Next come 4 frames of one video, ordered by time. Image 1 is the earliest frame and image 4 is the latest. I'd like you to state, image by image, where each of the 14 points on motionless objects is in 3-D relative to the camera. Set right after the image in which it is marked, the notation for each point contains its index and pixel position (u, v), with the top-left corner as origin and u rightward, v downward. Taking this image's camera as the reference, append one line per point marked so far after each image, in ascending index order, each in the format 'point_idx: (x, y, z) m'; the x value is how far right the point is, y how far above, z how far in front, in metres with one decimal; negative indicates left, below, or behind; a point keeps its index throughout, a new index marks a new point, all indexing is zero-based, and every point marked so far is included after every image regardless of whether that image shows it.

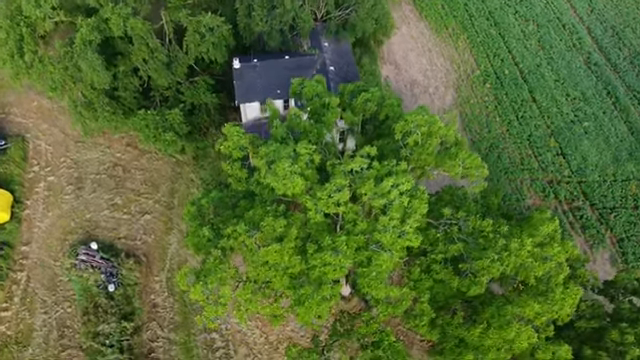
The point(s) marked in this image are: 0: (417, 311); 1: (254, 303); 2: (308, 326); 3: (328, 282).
0: (+2.9, -3.9, +15.2) m
1: (-2.1, -3.9, +16.3) m
2: (-0.3, -4.7, +16.3) m
3: (+0.2, -2.8, +14.2) m
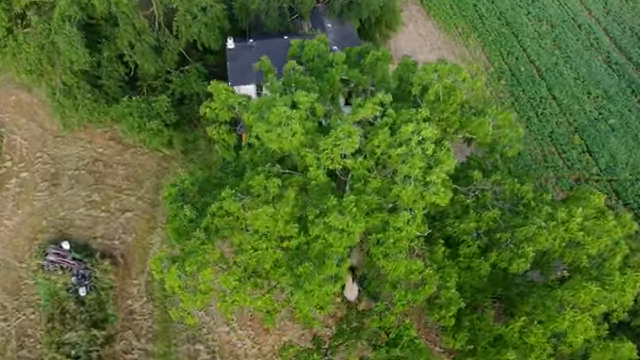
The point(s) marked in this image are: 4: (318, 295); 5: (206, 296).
0: (+3.0, -2.9, +12.3) m
1: (-2.1, -3.0, +13.5) m
2: (-0.3, -3.7, +13.4) m
3: (+0.3, -1.7, +11.4) m
4: (0.0, -2.6, +11.7) m
5: (-3.1, -3.0, +13.6) m
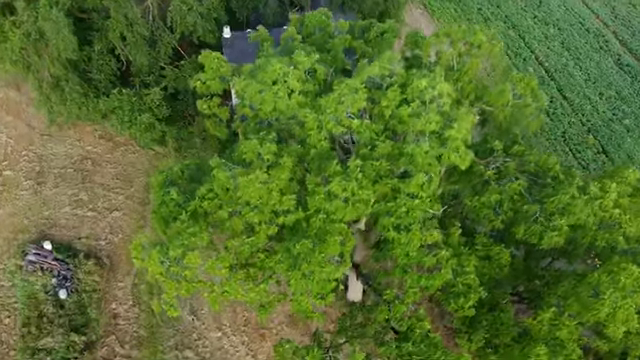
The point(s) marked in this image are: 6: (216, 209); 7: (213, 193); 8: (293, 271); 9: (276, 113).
0: (+3.0, -2.3, +10.8) m
1: (-2.0, -2.4, +12.0) m
2: (-0.2, -3.2, +11.8) m
3: (+0.3, -1.0, +9.9) m
4: (0.0, -2.0, +10.2) m
5: (-3.0, -2.4, +12.1) m
6: (-2.5, -0.8, +12.3) m
7: (-2.6, -0.4, +12.3) m
8: (-0.6, -1.8, +10.3) m
9: (-0.9, +1.3, +10.6) m
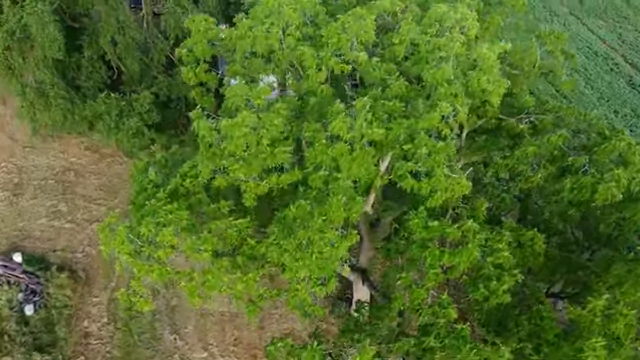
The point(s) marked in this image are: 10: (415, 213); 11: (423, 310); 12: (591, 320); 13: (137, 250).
0: (+3.0, -1.5, +8.9) m
1: (-2.0, -1.8, +10.0) m
2: (-0.2, -2.5, +9.8) m
3: (+0.3, -0.2, +8.1) m
4: (0.0, -1.2, +8.3) m
5: (-3.0, -1.8, +10.1) m
6: (-2.5, -0.2, +10.5) m
7: (-2.6, +0.2, +10.6) m
8: (-0.6, -1.0, +8.4) m
9: (-0.9, +2.1, +9.1) m
10: (+1.7, -0.6, +8.9) m
11: (+1.8, -2.3, +8.9) m
12: (+4.7, -2.4, +8.8) m
13: (-3.6, -1.5, +10.1) m
